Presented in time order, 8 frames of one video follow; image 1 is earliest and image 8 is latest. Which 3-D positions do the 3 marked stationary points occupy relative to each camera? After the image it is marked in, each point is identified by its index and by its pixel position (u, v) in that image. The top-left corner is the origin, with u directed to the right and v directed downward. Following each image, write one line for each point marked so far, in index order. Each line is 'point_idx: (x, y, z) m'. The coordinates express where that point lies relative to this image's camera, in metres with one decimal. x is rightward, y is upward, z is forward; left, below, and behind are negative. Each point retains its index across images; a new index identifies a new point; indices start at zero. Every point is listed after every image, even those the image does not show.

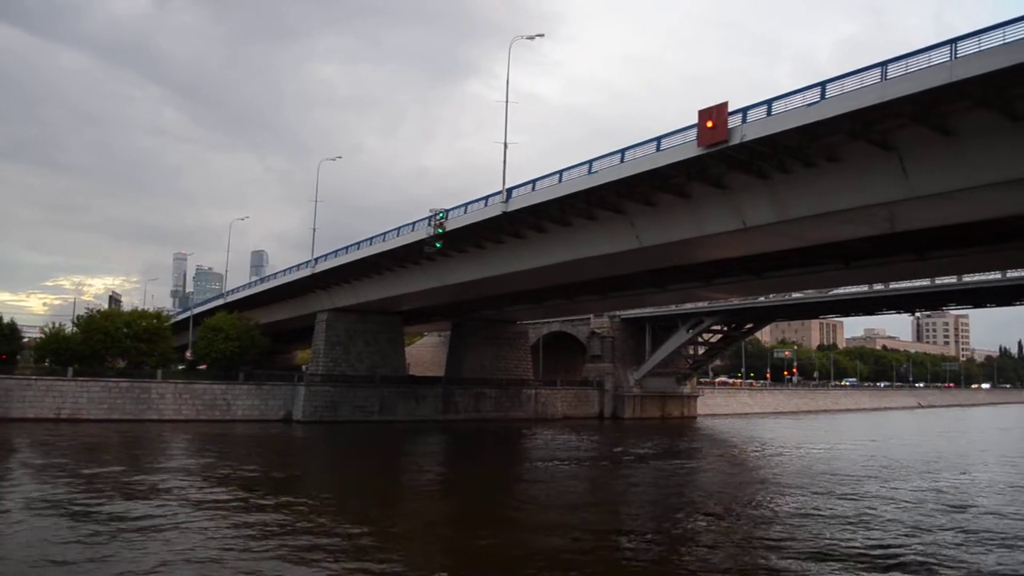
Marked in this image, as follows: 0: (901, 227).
0: (+7.8, +1.2, +16.4) m
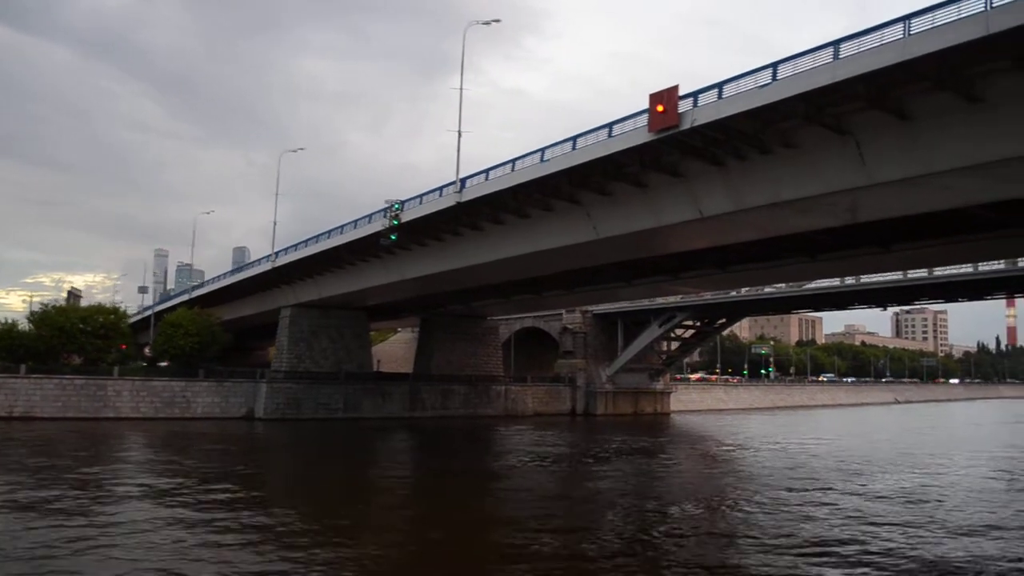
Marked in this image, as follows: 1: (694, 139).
0: (+6.7, +1.4, +15.8) m
1: (+3.2, +2.6, +14.6) m
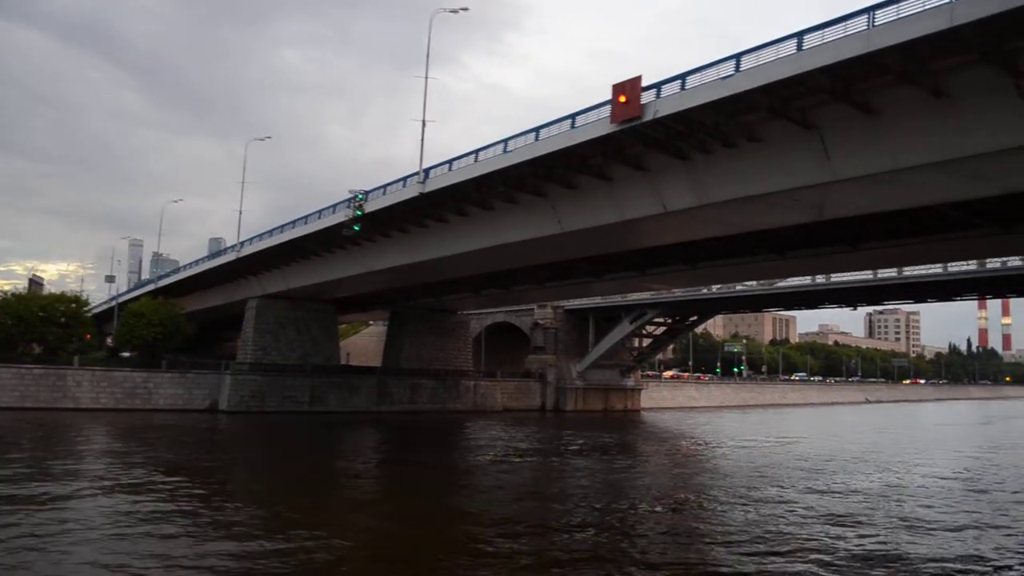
0: (+6.0, +1.4, +15.6) m
1: (+2.5, +2.7, +14.3) m
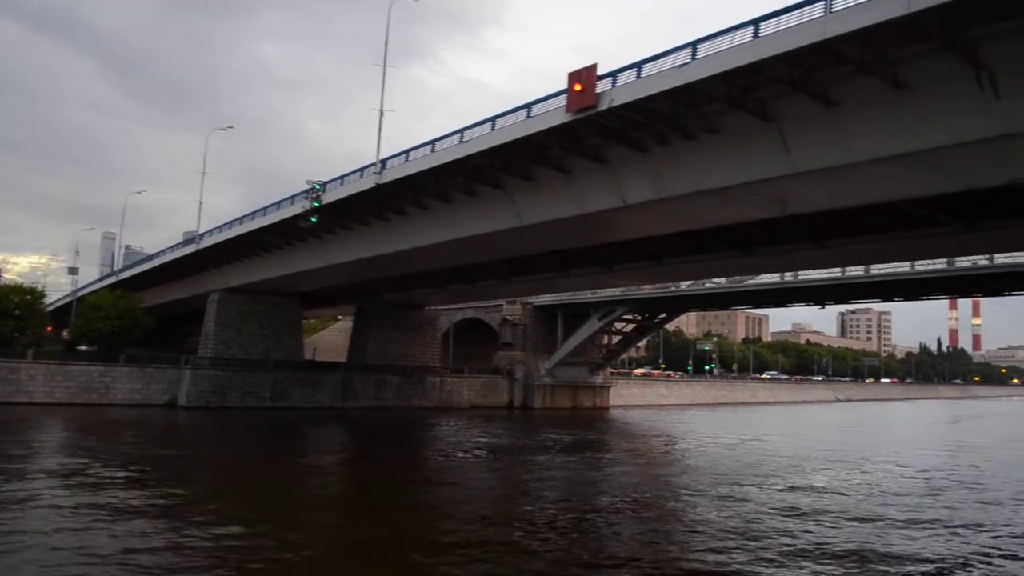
0: (+5.1, +1.5, +15.4) m
1: (+1.7, +2.8, +13.9) m
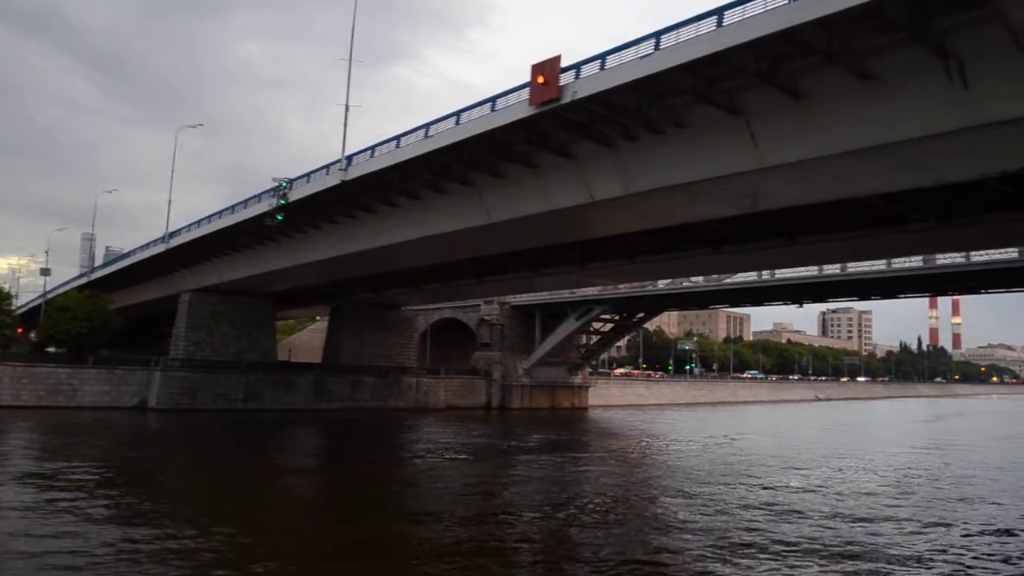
0: (+4.5, +1.5, +15.1) m
1: (+1.1, +2.8, +13.6) m
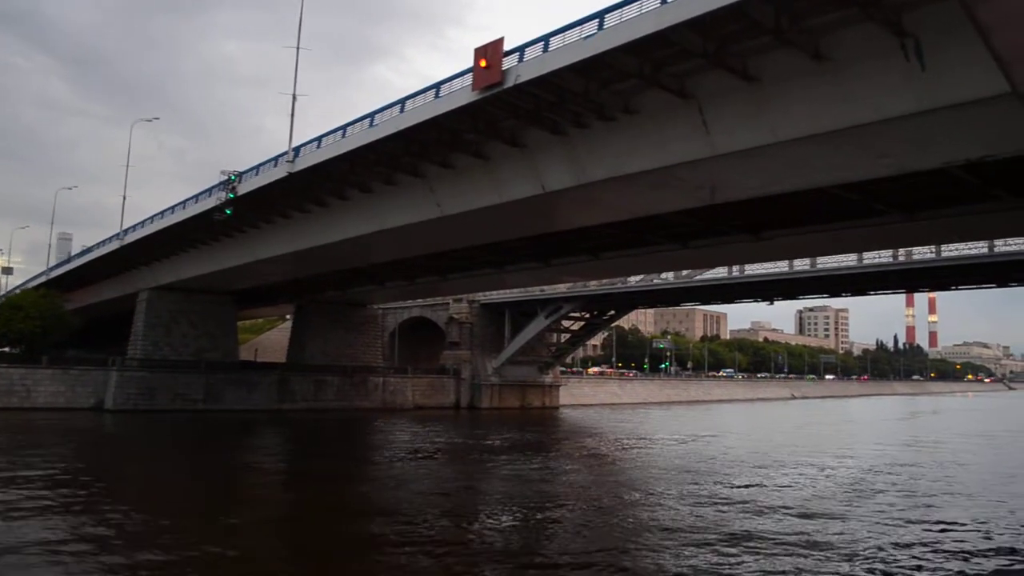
0: (+3.6, +1.6, +14.6) m
1: (+0.2, +2.9, +13.0) m
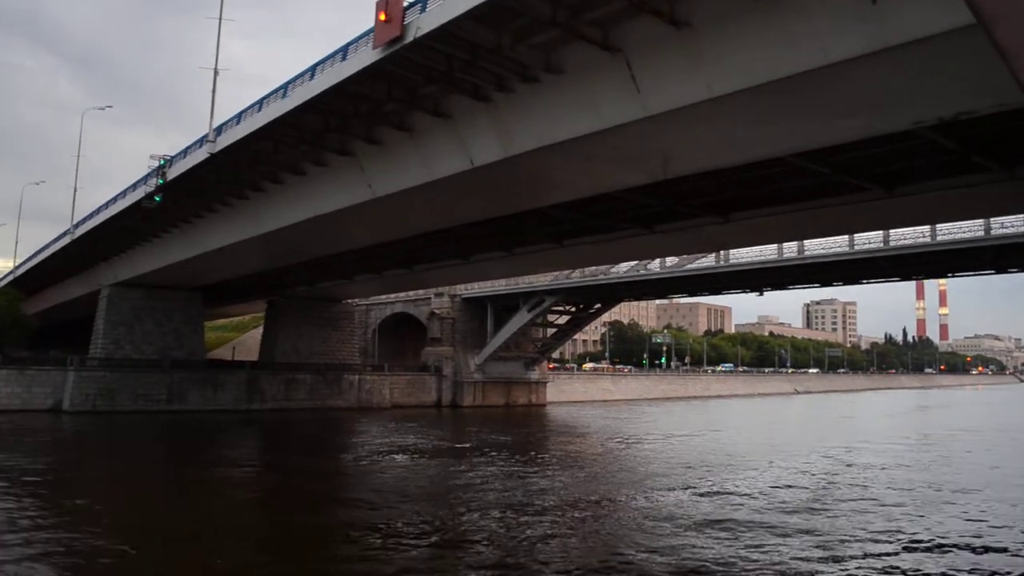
0: (+2.4, +1.9, +13.0) m
1: (-1.0, +3.1, +11.5) m
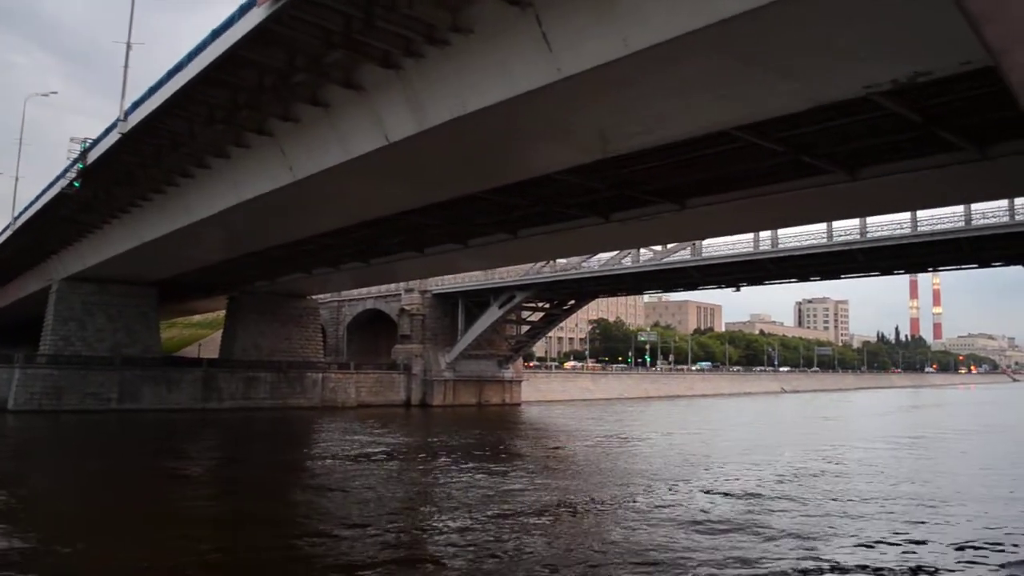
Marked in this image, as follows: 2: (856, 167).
0: (+1.2, +2.0, +11.8) m
1: (-2.1, +3.3, +10.2) m
2: (+5.7, +2.0, +13.7) m
